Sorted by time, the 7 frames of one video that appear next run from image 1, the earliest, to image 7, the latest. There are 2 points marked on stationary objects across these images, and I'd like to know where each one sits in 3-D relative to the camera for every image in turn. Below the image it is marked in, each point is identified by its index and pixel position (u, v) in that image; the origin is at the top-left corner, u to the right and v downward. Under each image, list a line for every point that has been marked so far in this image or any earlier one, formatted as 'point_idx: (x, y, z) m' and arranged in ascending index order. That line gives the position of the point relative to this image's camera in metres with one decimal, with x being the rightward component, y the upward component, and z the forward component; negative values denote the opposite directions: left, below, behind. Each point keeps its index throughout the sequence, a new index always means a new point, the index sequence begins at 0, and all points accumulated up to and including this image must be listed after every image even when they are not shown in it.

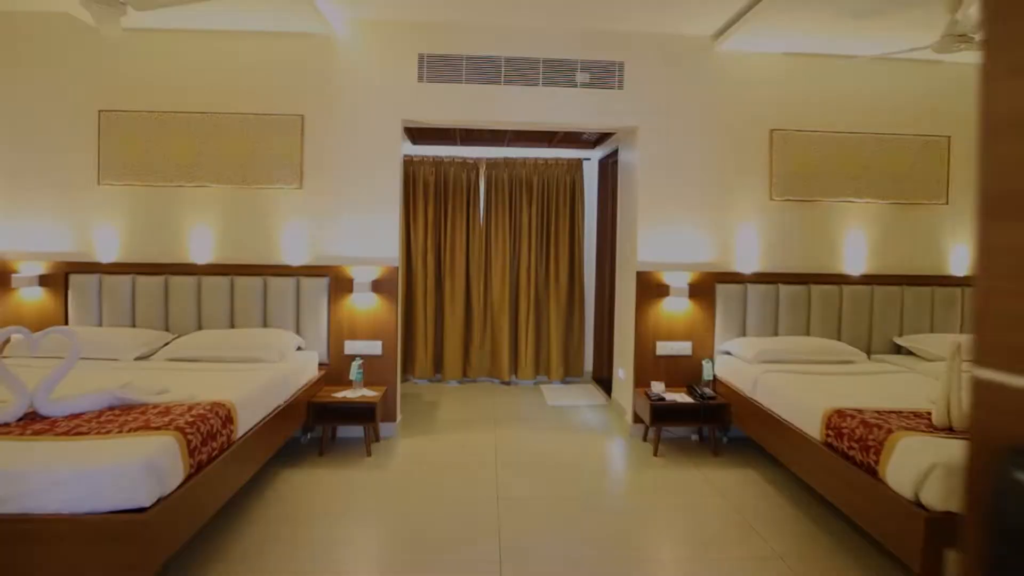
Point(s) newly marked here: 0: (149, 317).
0: (-2.4, -0.2, +3.5) m
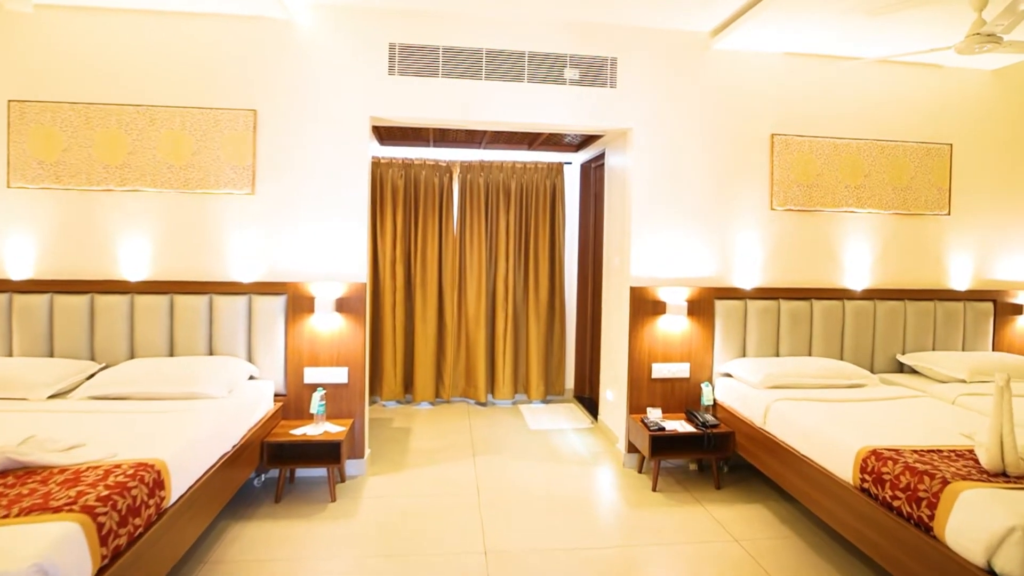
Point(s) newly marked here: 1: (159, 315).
0: (-2.4, -0.3, +3.0) m
1: (-2.0, -0.2, +3.1) m
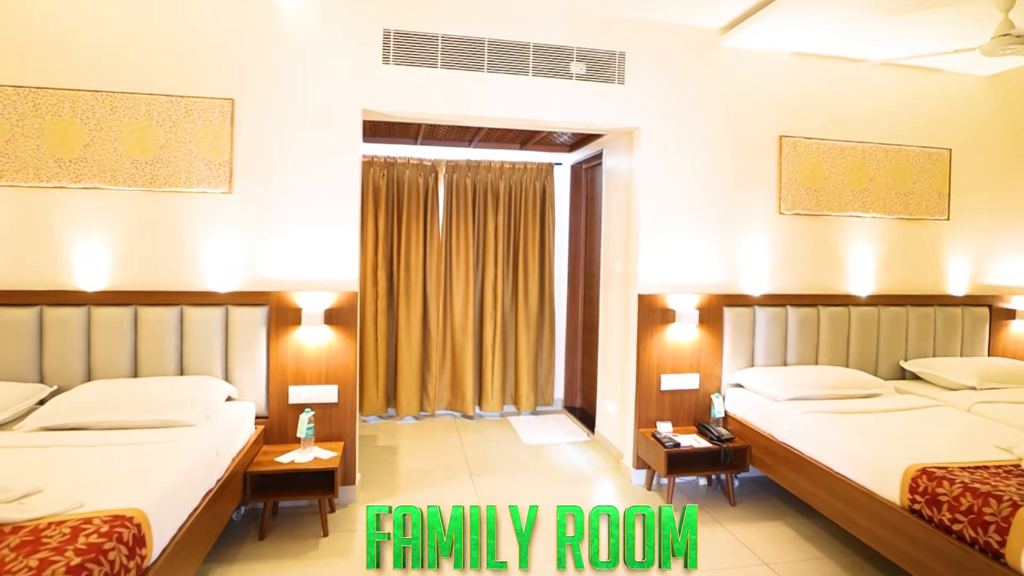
0: (-2.4, -0.4, +2.6) m
1: (-1.9, -0.2, +2.7) m
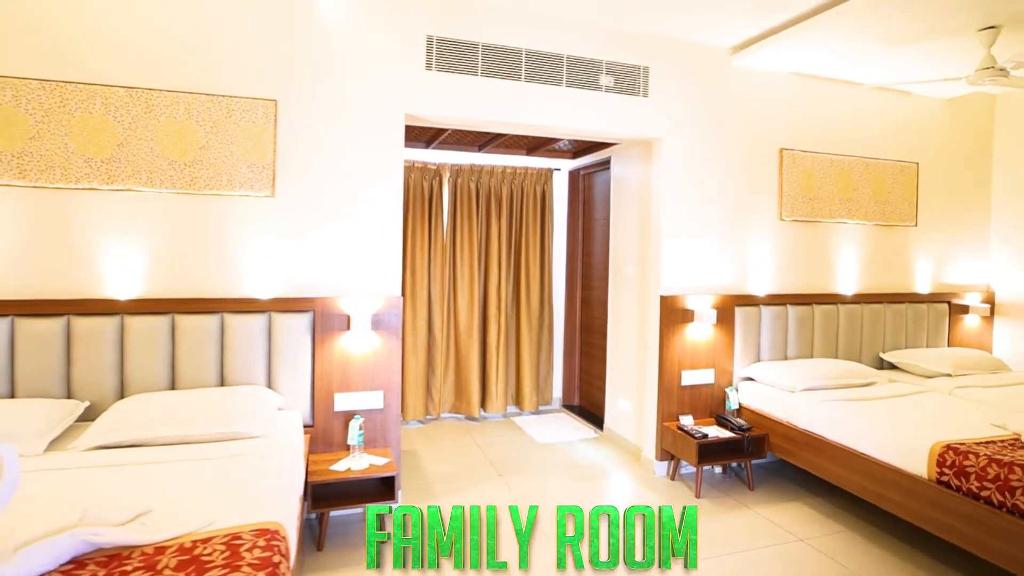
0: (-2.1, -0.4, +2.4) m
1: (-1.7, -0.2, +2.6) m
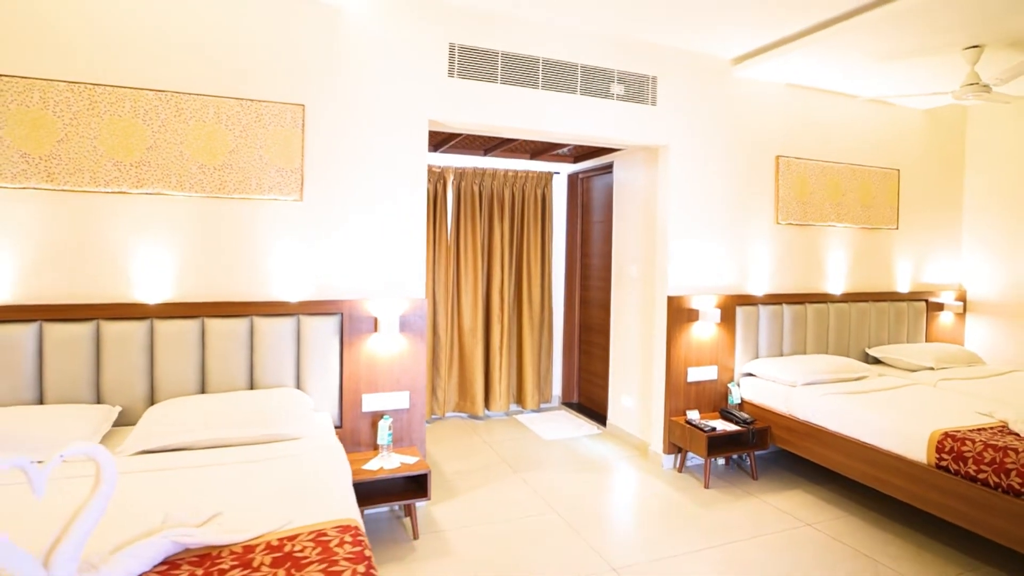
0: (-1.9, -0.4, +2.4) m
1: (-1.5, -0.3, +2.6) m
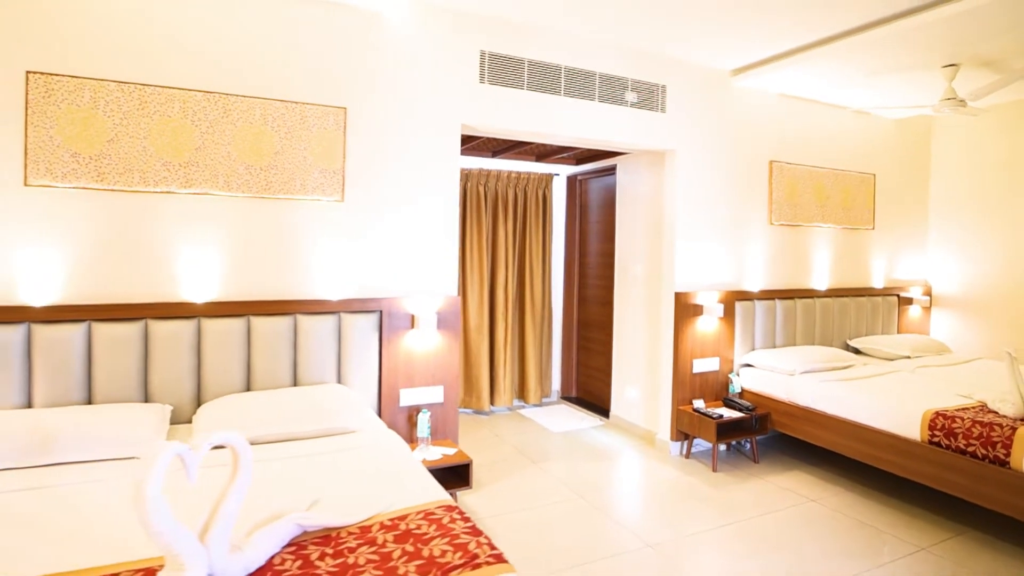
0: (-1.7, -0.4, +2.4) m
1: (-1.3, -0.3, +2.6) m
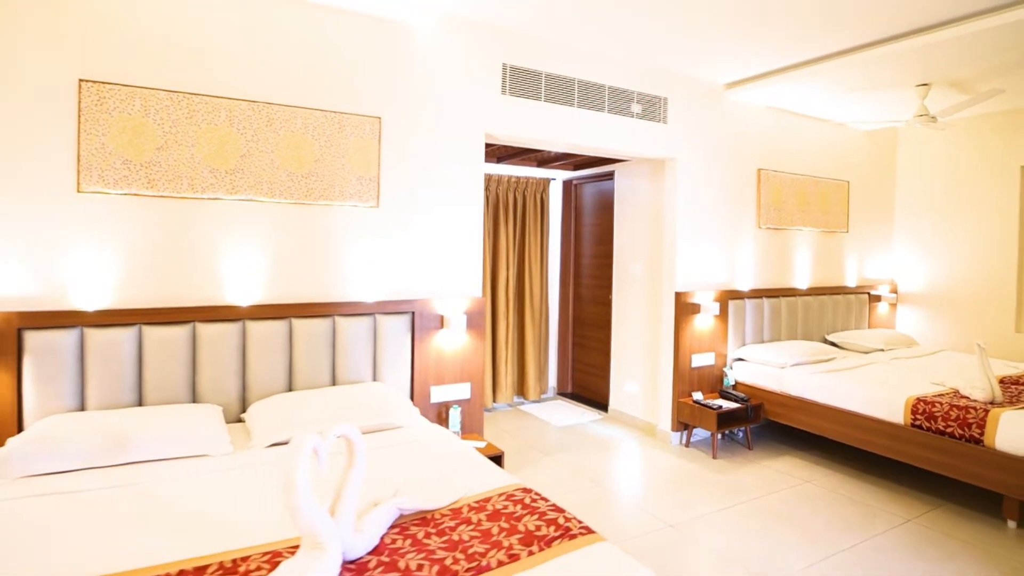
0: (-1.5, -0.4, +2.5) m
1: (-1.2, -0.3, +2.7) m
